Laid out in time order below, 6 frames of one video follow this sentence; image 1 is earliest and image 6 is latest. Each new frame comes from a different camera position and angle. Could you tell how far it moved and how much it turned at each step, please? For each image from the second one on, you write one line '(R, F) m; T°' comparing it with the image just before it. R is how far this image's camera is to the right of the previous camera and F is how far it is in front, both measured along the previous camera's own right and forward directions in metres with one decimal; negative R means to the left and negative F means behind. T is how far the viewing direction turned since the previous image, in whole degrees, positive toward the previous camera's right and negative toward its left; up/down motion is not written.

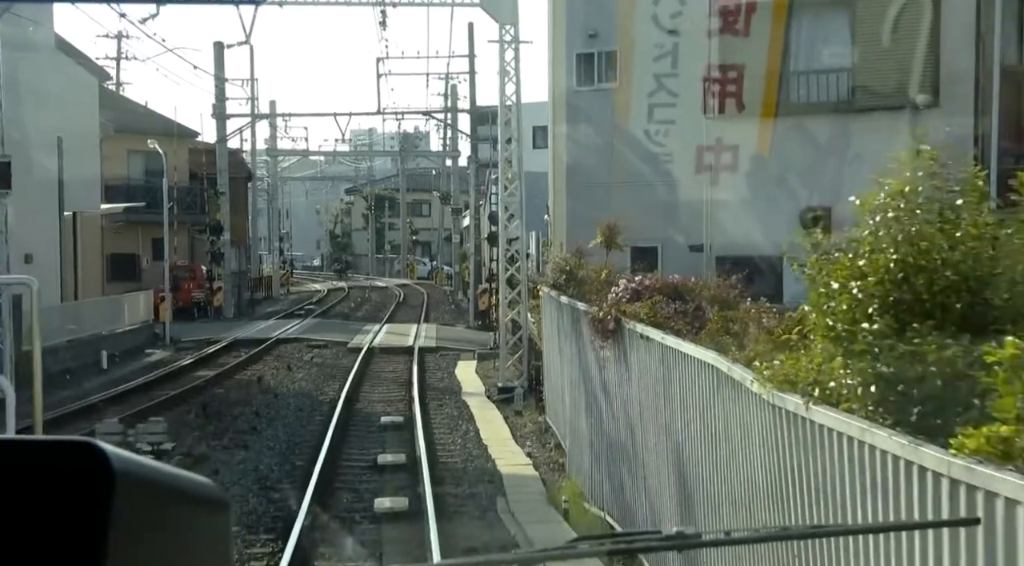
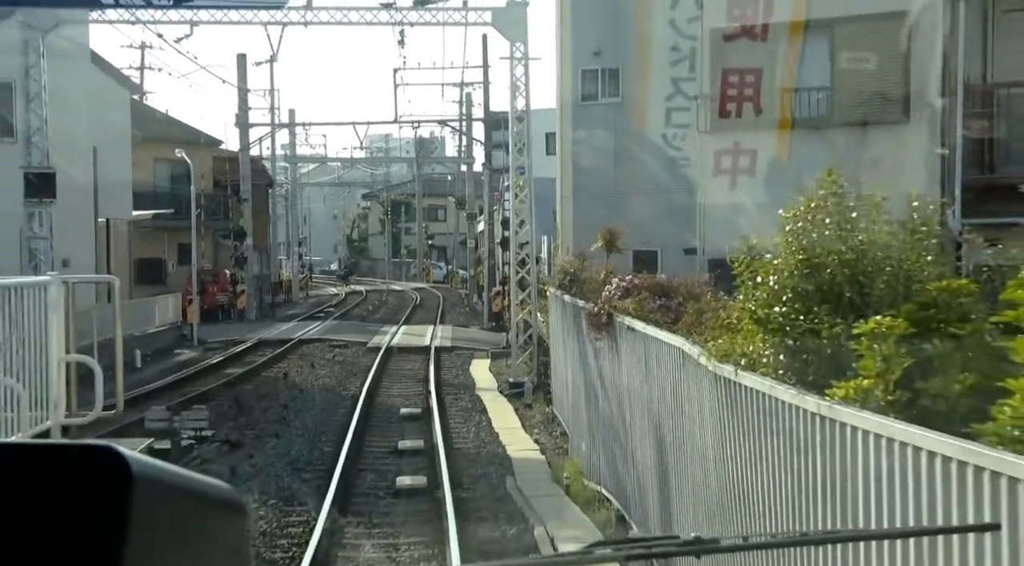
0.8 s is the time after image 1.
(+0.1, -1.1) m; -1°
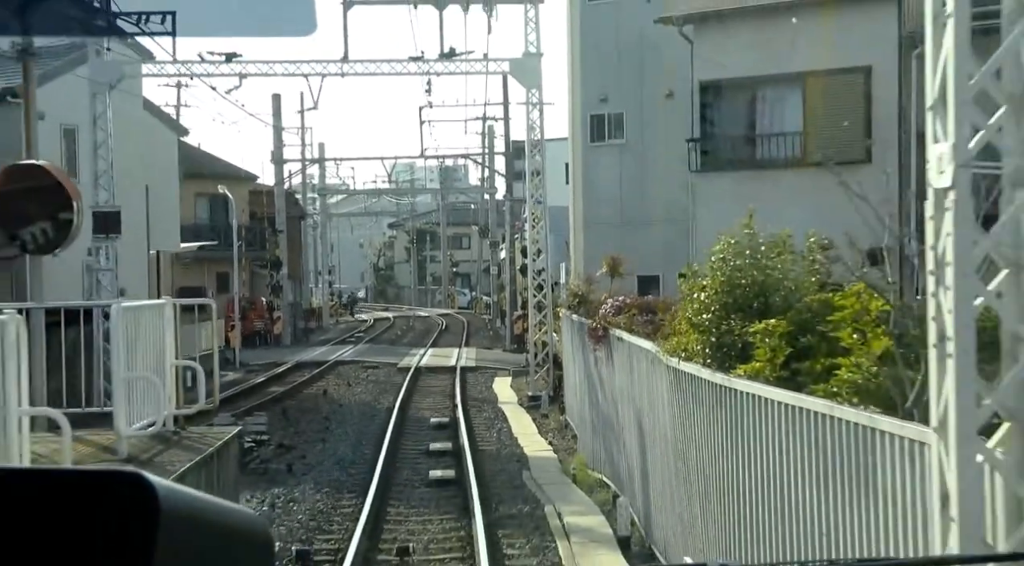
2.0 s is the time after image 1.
(+0.1, -1.9) m; -1°
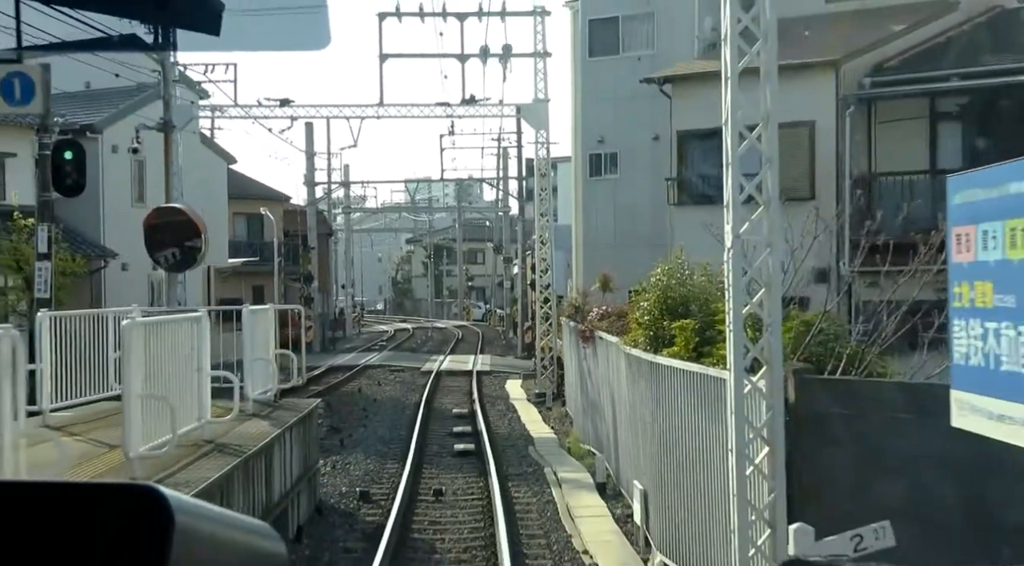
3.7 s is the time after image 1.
(+0.1, -3.2) m; -1°
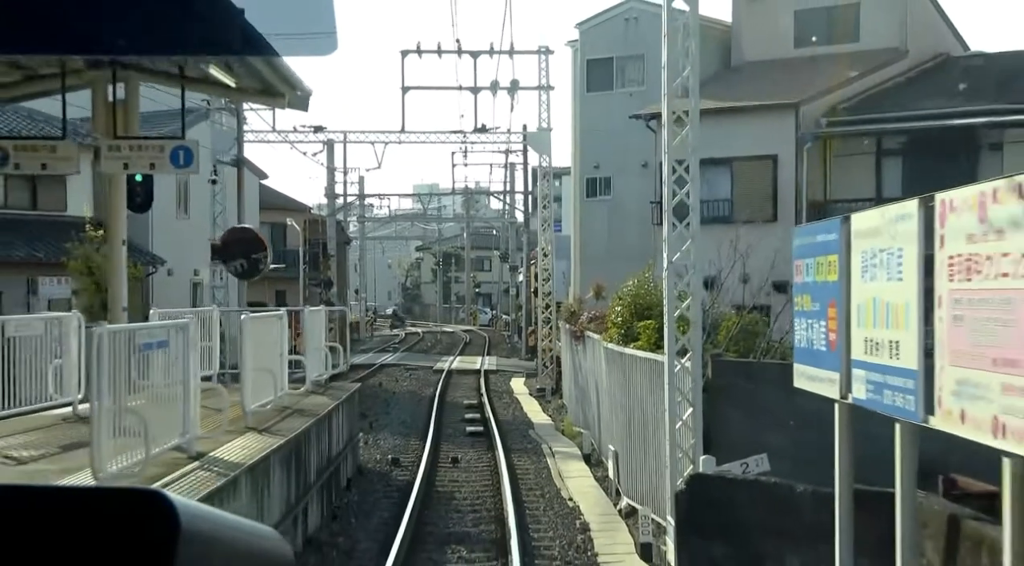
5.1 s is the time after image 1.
(0.0, -2.9) m; 0°
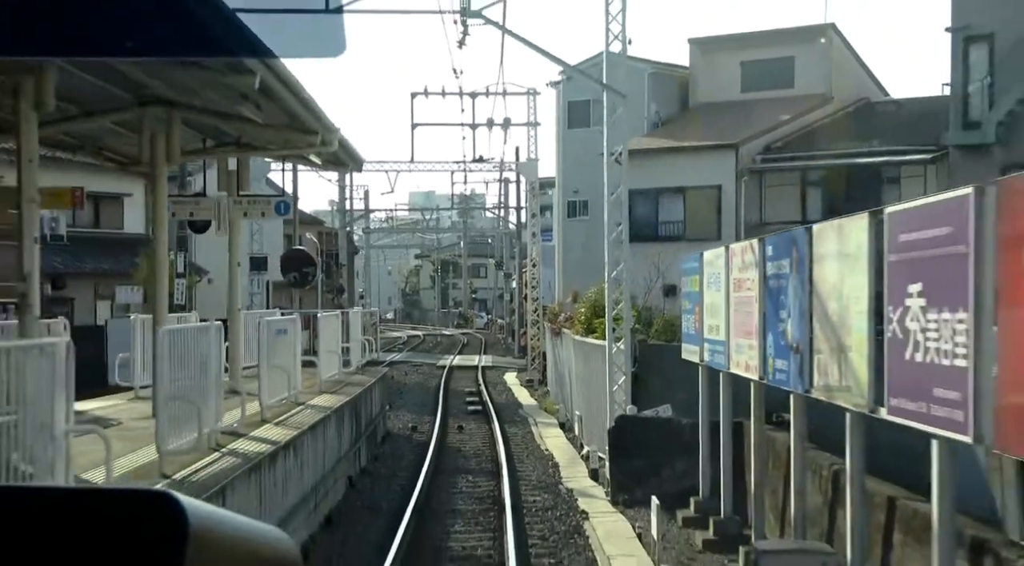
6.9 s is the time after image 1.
(0.0, -4.5) m; 0°
